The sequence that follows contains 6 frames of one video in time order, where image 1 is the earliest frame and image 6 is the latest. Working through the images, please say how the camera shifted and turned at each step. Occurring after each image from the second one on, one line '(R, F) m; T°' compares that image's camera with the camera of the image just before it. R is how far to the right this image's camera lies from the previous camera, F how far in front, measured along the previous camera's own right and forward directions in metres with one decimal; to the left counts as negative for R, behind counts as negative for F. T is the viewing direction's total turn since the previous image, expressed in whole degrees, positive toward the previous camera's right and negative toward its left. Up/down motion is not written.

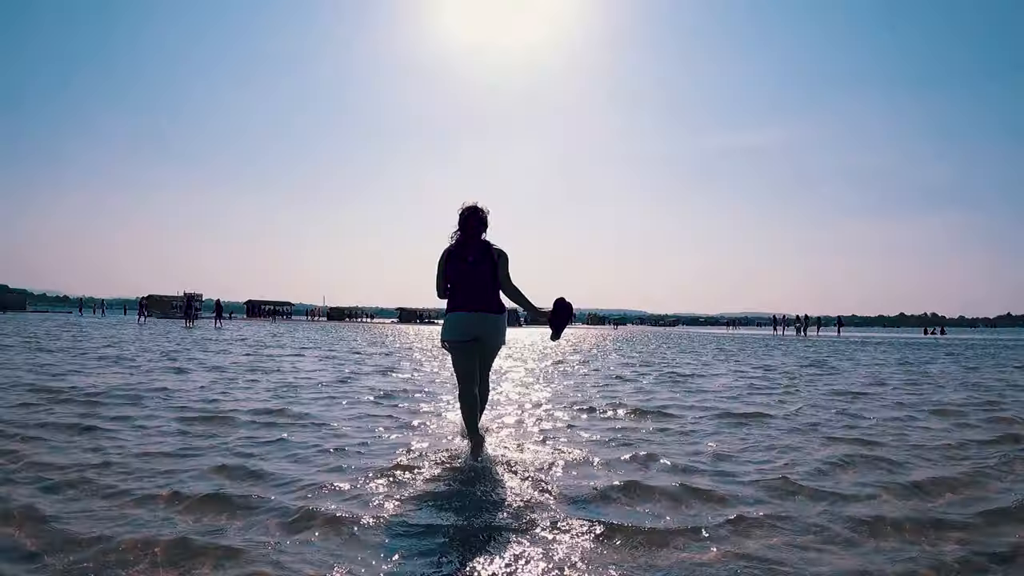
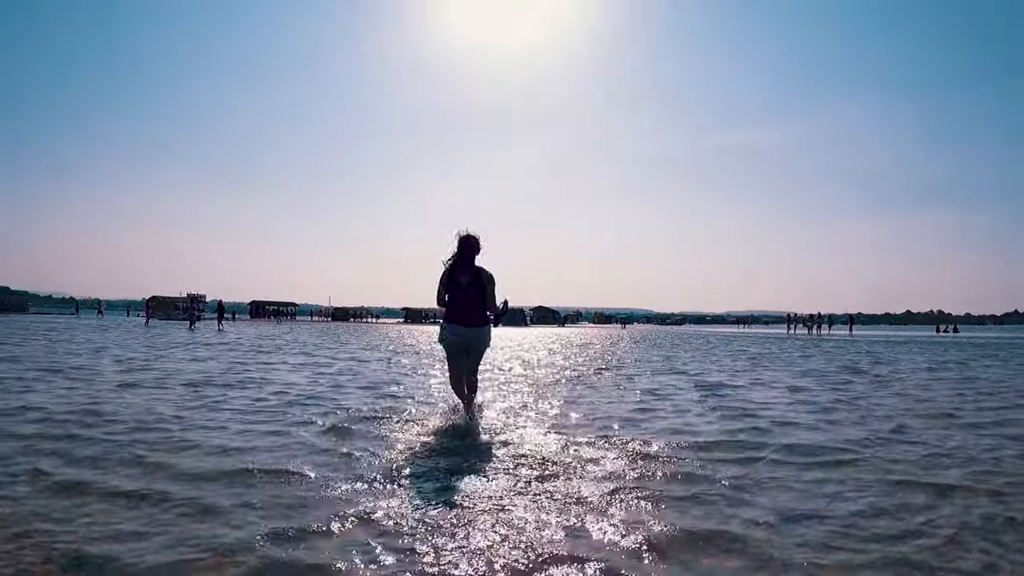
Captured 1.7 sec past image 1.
(0.0, +0.6) m; 0°
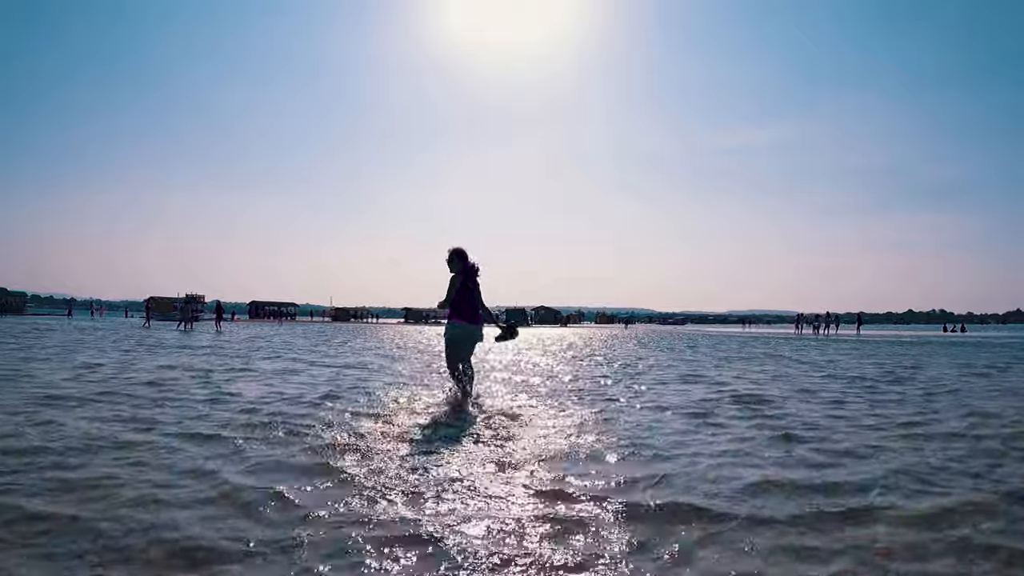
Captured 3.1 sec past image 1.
(0.0, +0.6) m; 0°
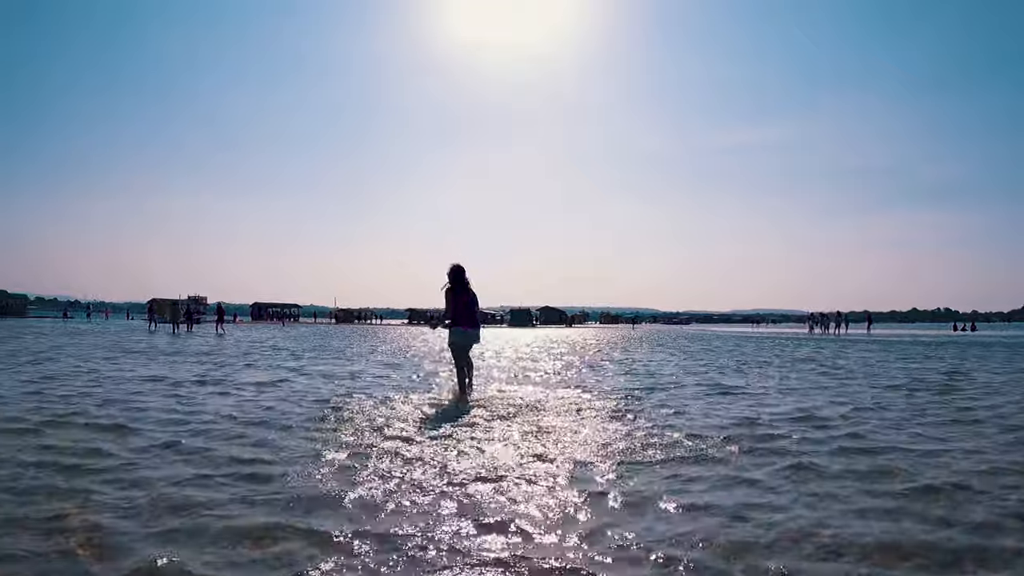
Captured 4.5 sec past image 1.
(-0.1, +0.5) m; 0°
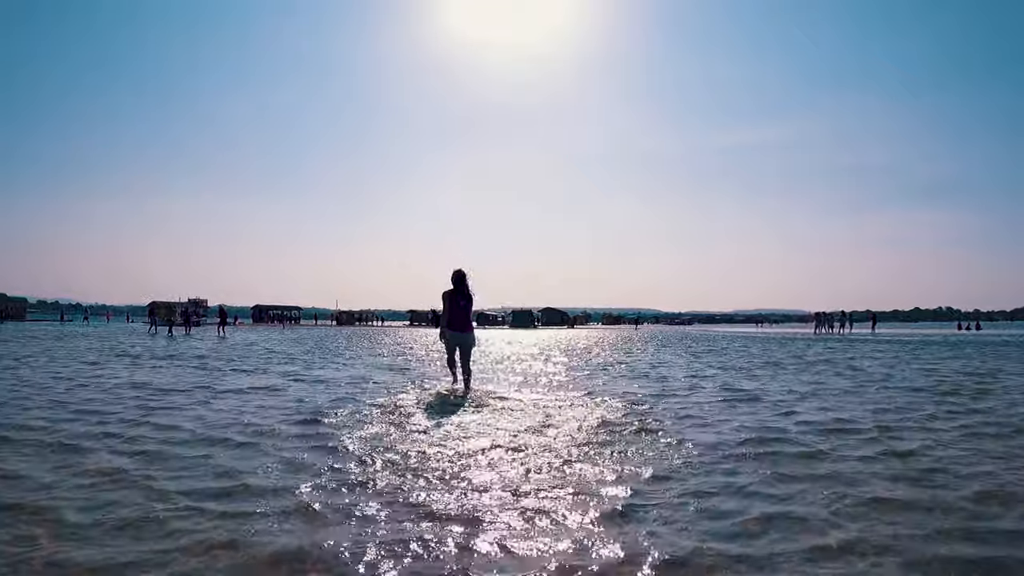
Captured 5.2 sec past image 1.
(0.0, +0.2) m; 0°
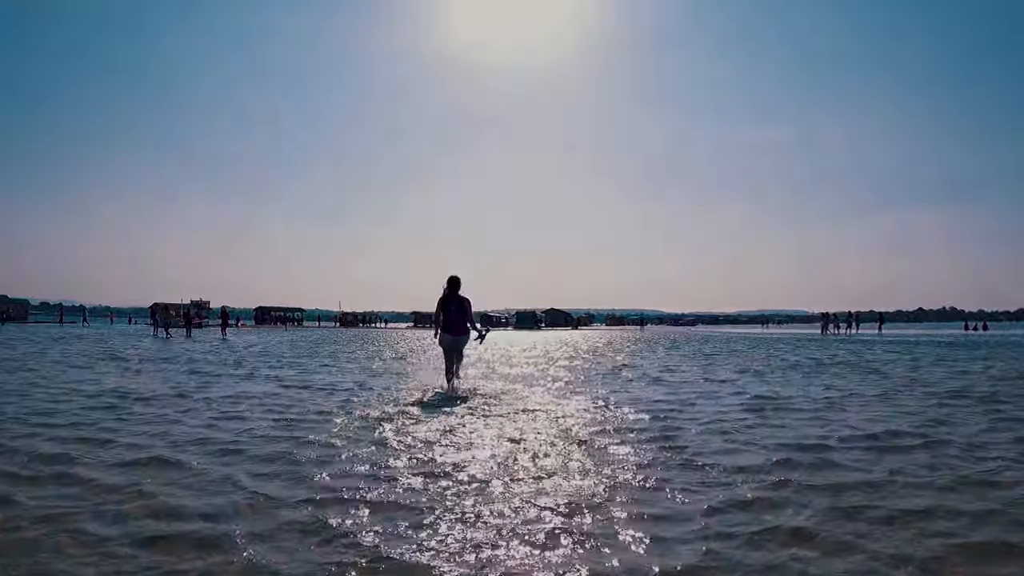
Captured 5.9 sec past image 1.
(0.0, +0.2) m; 0°
